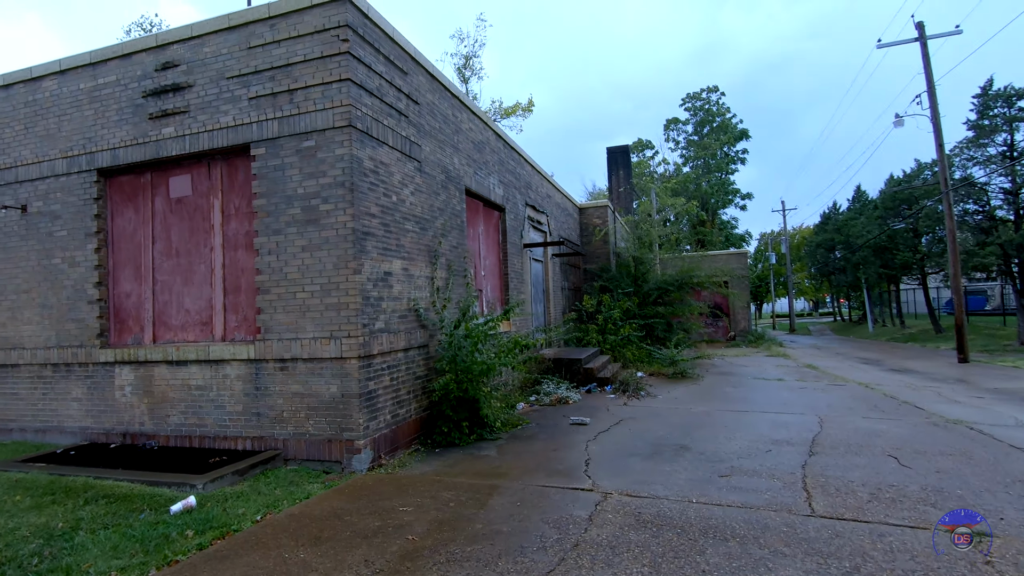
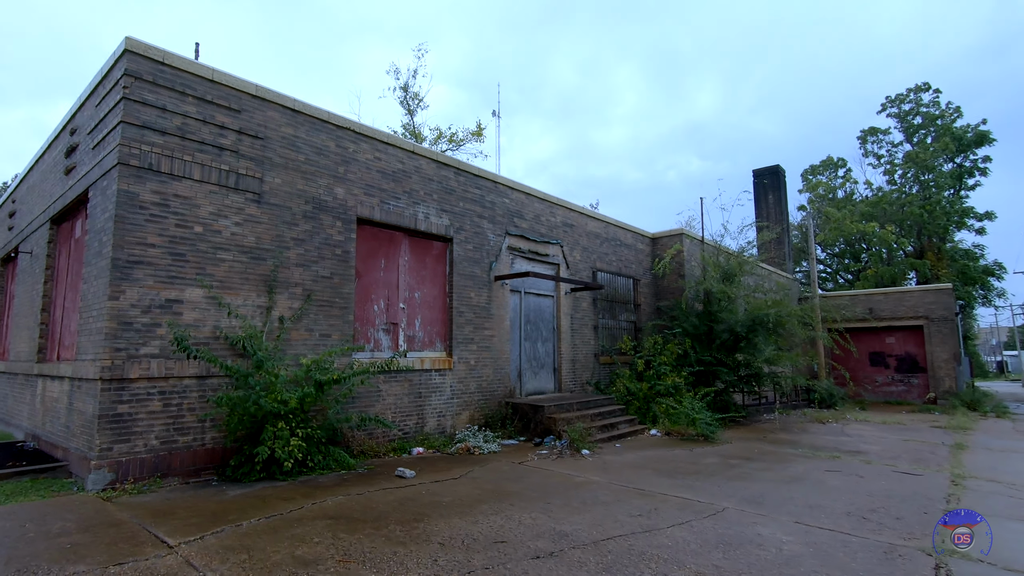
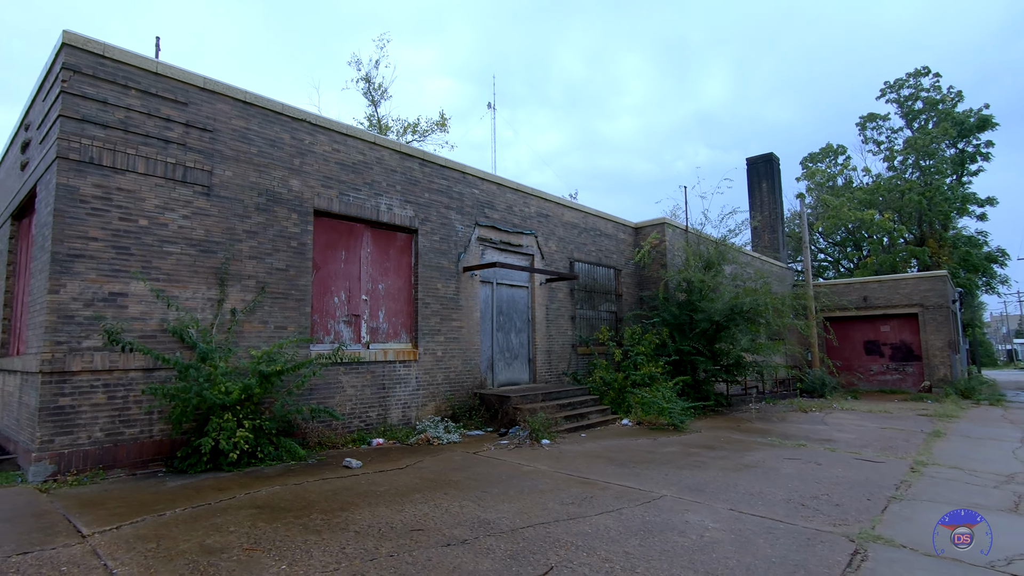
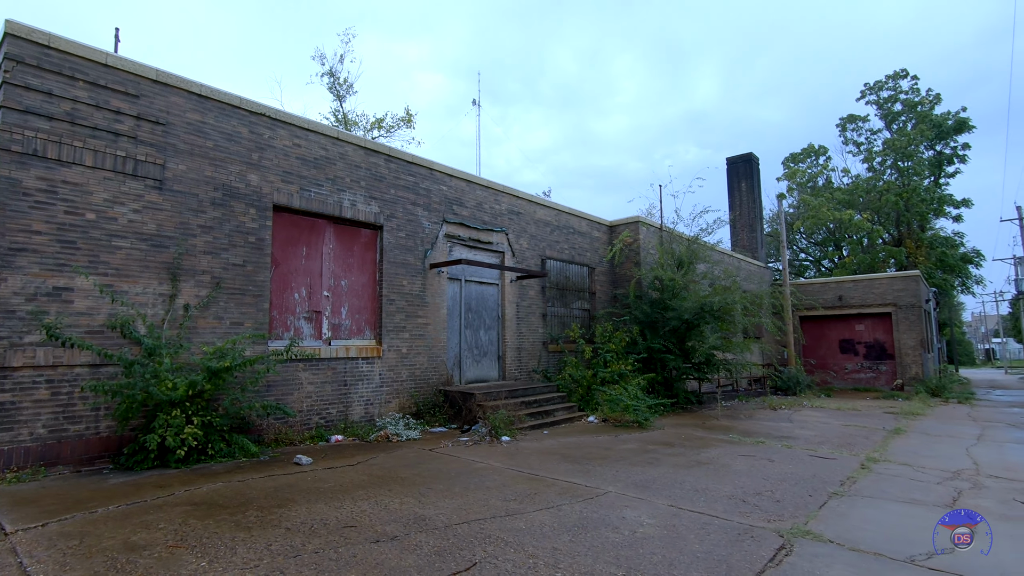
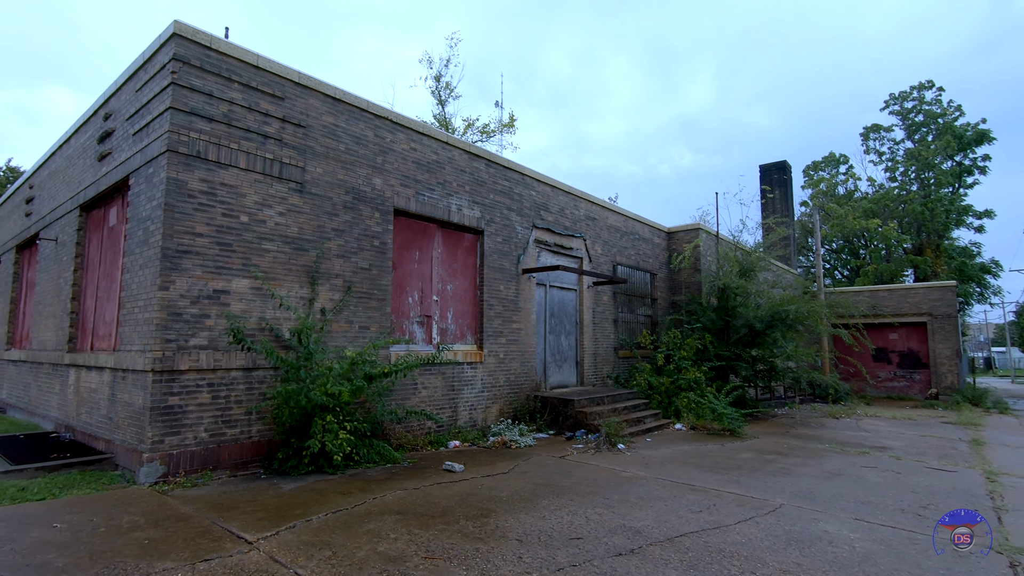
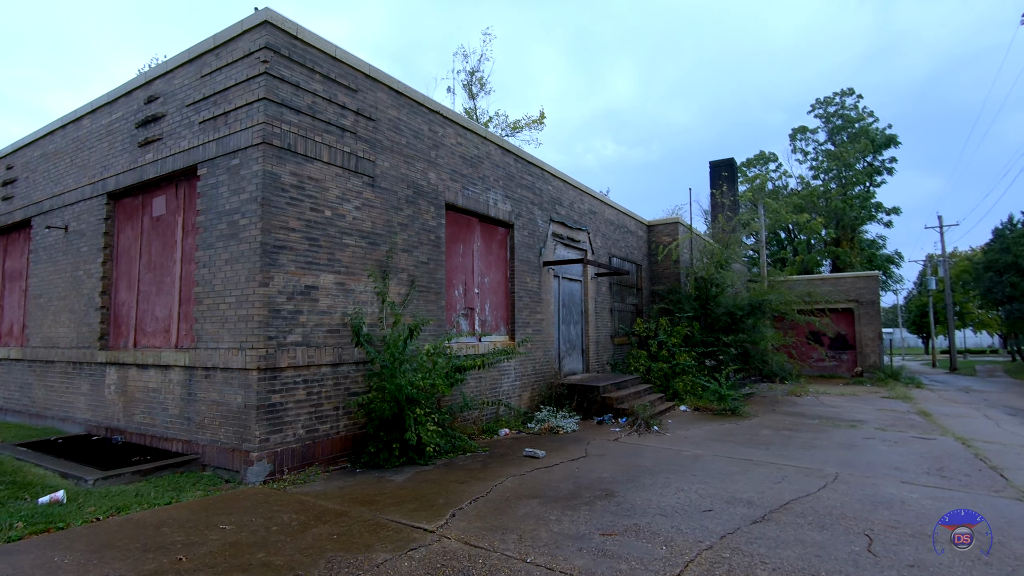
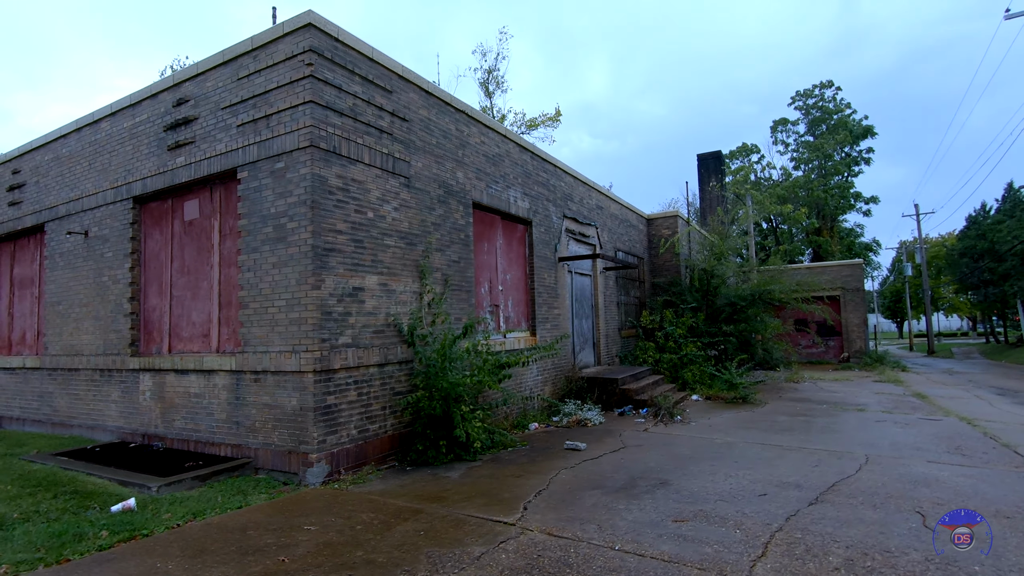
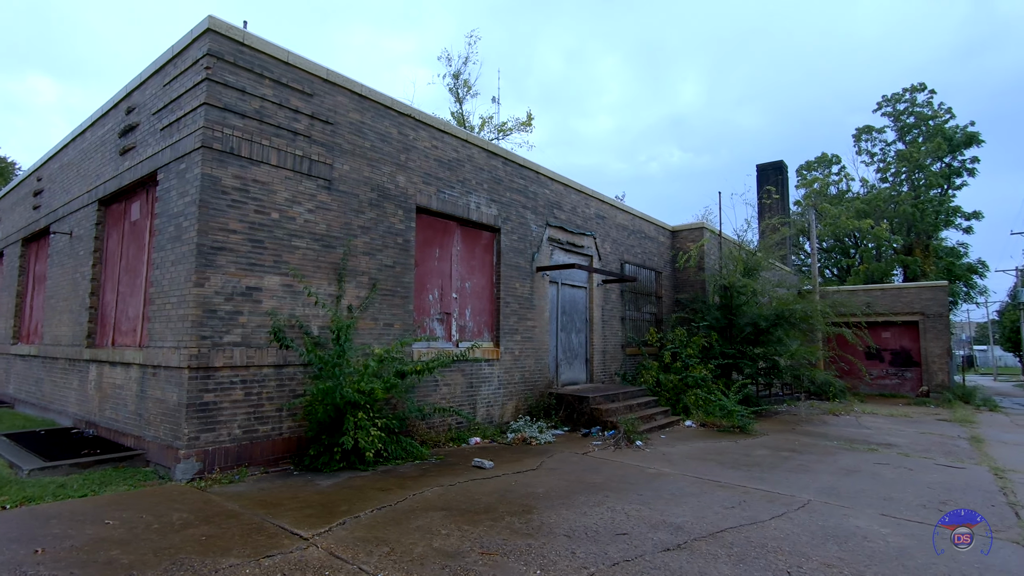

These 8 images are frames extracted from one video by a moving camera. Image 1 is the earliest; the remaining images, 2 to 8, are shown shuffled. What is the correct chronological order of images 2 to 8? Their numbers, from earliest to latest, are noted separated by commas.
7, 6, 8, 5, 2, 3, 4
